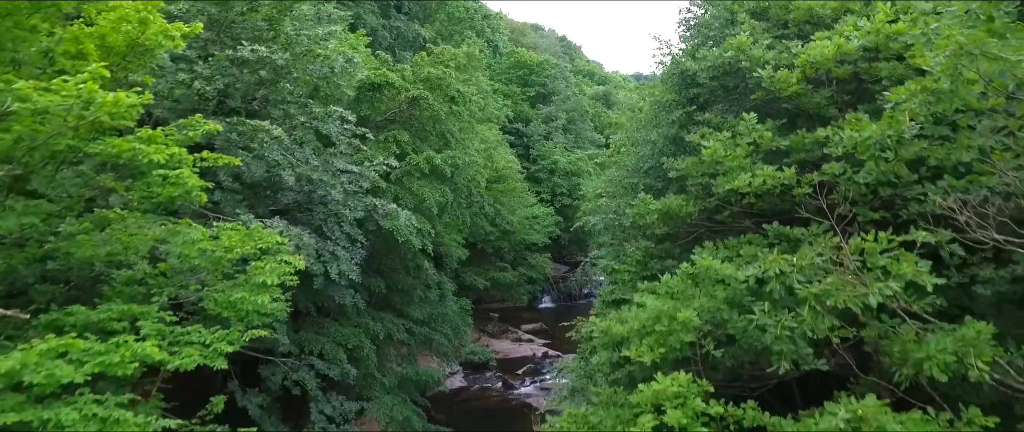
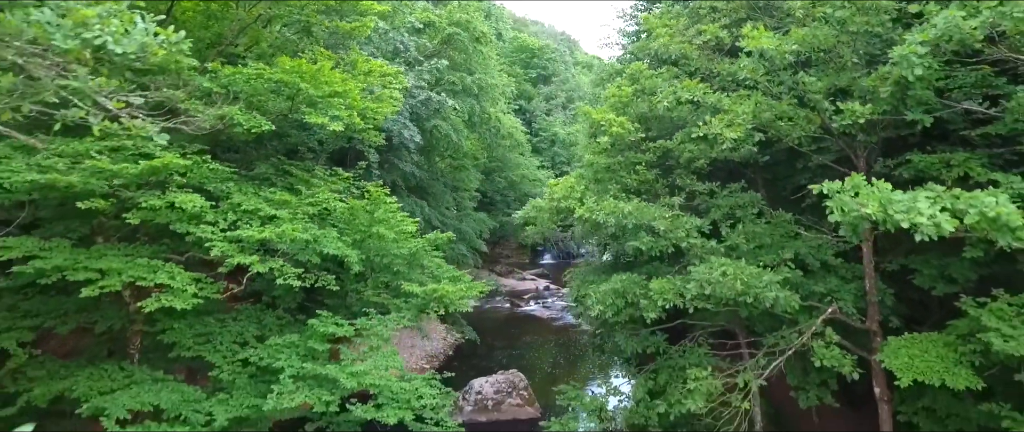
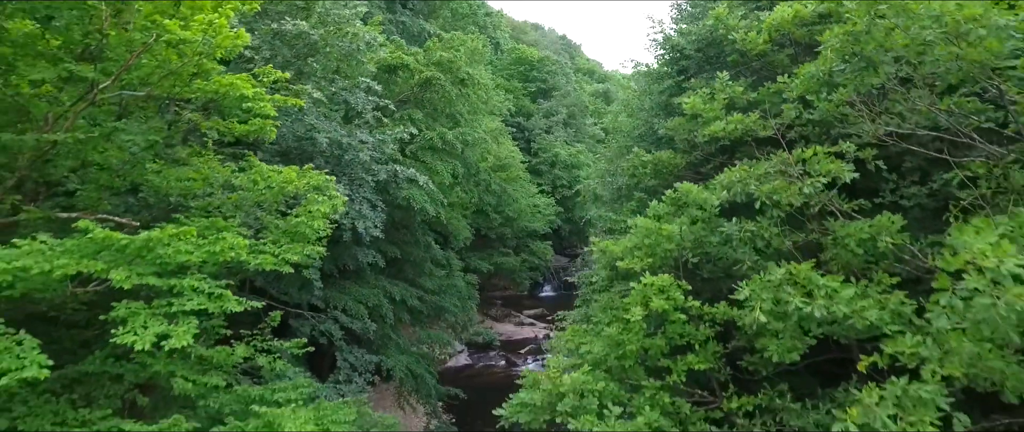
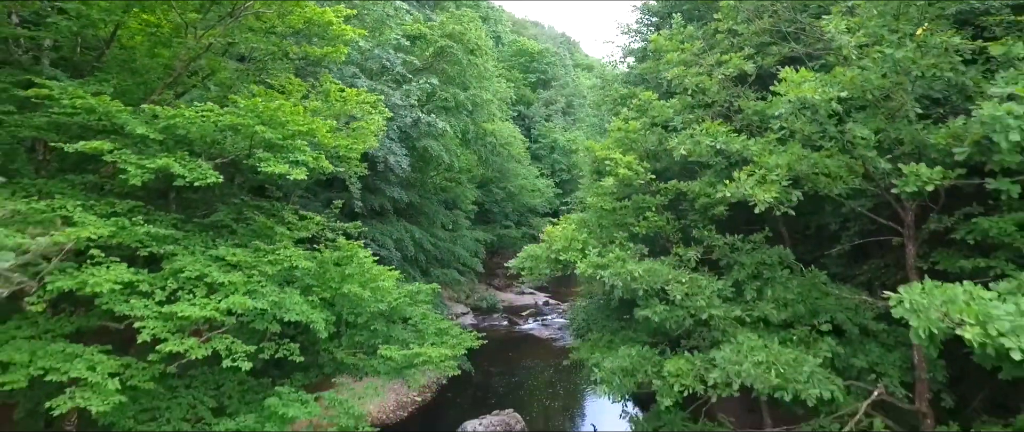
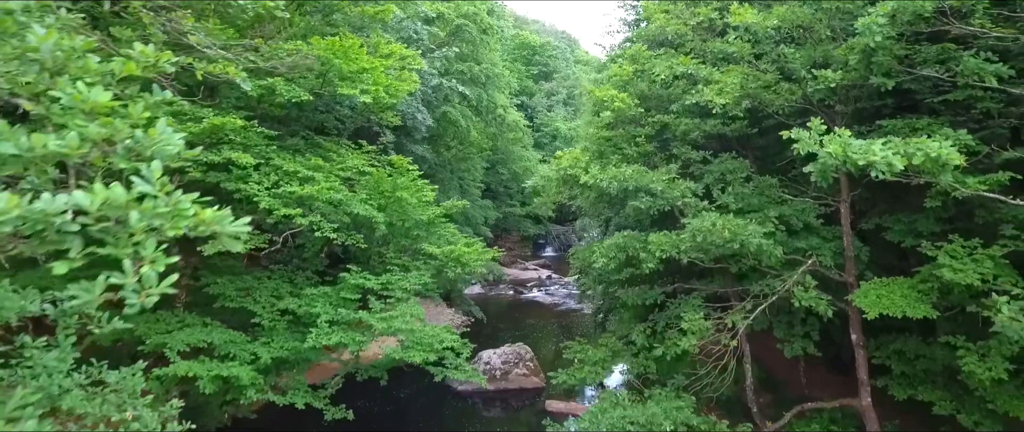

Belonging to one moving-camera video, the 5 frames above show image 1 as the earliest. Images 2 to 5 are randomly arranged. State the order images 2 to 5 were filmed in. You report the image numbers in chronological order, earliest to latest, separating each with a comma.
3, 4, 2, 5
